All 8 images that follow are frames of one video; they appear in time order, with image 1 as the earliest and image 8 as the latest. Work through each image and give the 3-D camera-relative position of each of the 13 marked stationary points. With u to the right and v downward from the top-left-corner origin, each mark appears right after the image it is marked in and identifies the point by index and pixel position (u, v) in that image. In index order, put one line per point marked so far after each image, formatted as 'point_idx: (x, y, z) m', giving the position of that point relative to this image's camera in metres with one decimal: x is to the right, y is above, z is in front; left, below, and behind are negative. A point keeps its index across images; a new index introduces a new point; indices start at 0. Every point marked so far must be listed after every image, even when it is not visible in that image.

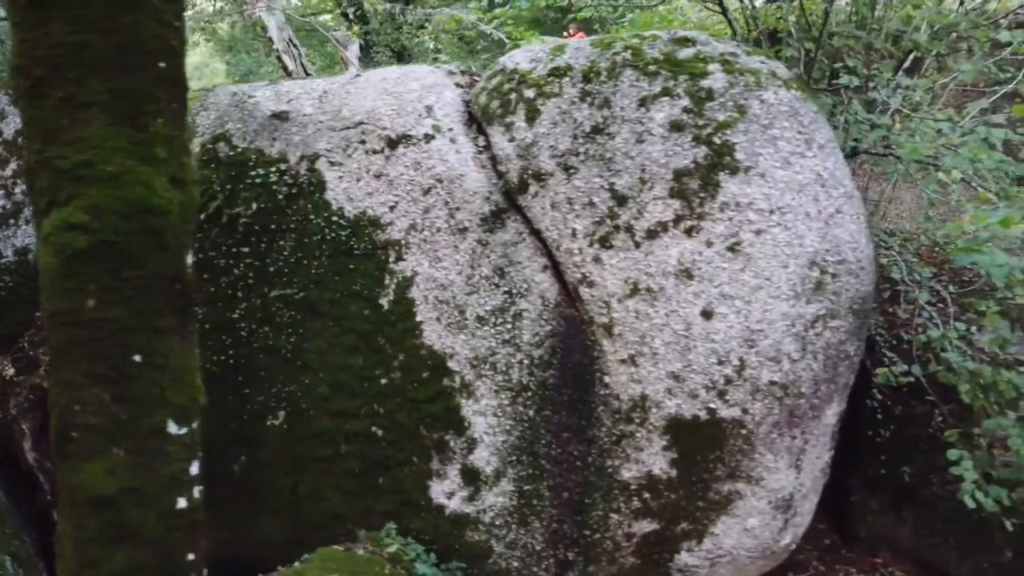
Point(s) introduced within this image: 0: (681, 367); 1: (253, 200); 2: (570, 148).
0: (+0.6, -0.3, +2.7) m
1: (-1.1, +0.4, +3.1) m
2: (+0.2, +0.5, +2.7) m
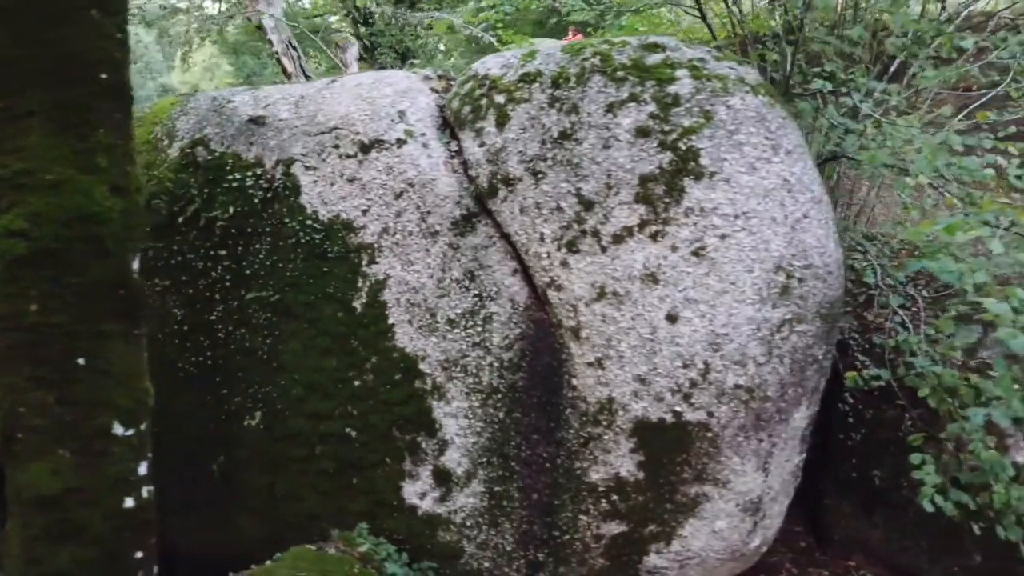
0: (+0.5, -0.3, +2.7) m
1: (-1.2, +0.4, +3.2) m
2: (+0.1, +0.5, +2.8) m
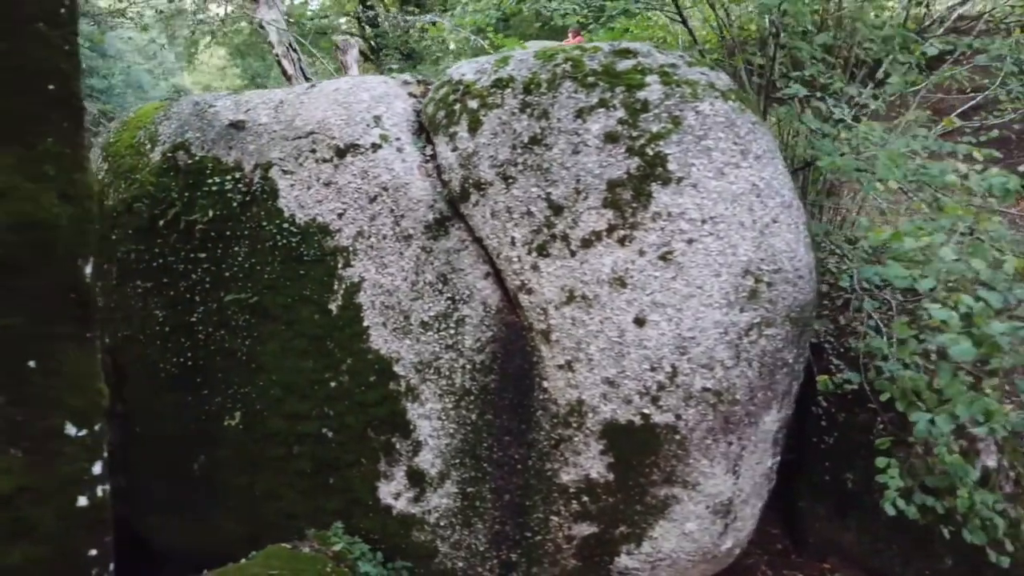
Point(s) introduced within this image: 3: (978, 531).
0: (+0.4, -0.3, +2.7) m
1: (-1.3, +0.4, +3.2) m
2: (0.0, +0.5, +2.8) m
3: (+1.6, -0.8, +2.5) m
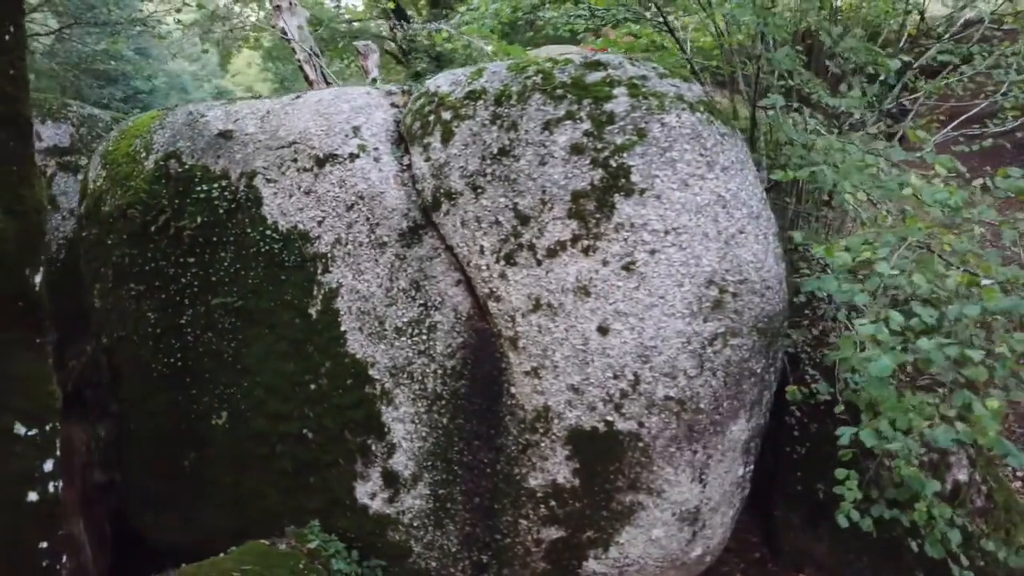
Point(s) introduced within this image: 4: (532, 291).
0: (+0.3, -0.3, +2.8) m
1: (-1.4, +0.3, +3.4) m
2: (-0.1, +0.5, +2.9) m
3: (+1.4, -0.9, +2.5) m
4: (+0.1, 0.0, +2.8) m
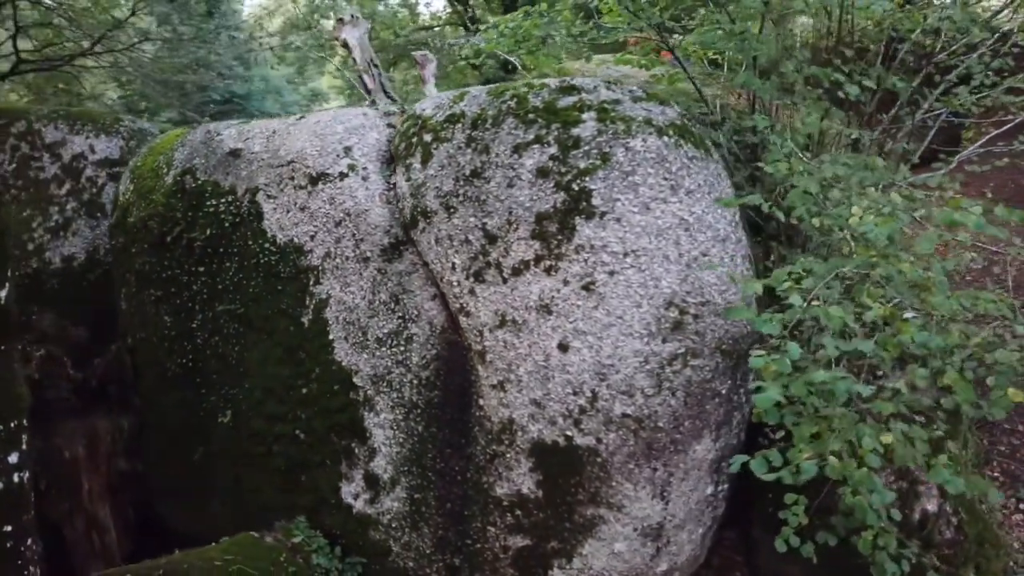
0: (+0.1, -0.4, +2.9) m
1: (-1.5, +0.3, +3.6) m
2: (-0.2, +0.4, +3.0) m
3: (+1.2, -1.0, +2.5) m
4: (-0.1, -0.1, +2.9) m
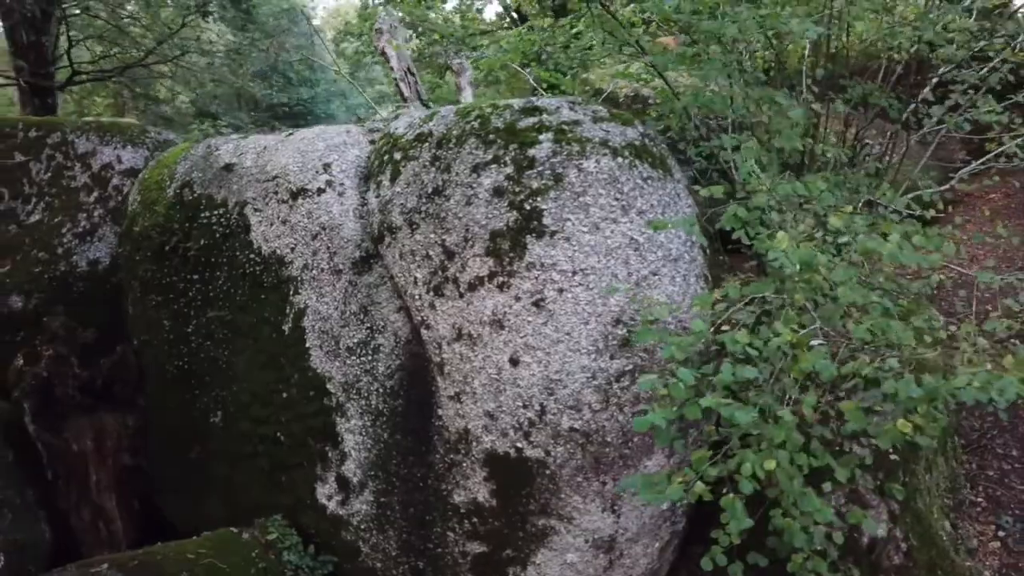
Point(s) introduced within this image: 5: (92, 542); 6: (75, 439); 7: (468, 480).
0: (-0.1, -0.5, +3.0) m
1: (-1.6, +0.3, +3.8) m
2: (-0.4, +0.3, +3.1) m
3: (+1.0, -1.0, +2.5) m
4: (-0.2, -0.1, +3.0) m
5: (-2.4, -1.5, +4.2) m
6: (-2.5, -0.9, +4.2) m
7: (-0.2, -0.8, +3.1) m
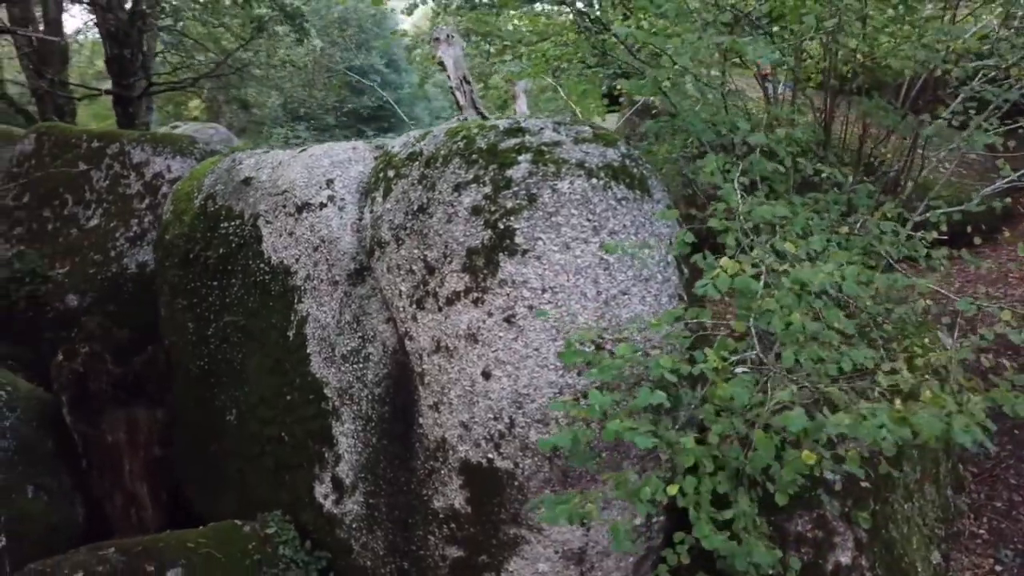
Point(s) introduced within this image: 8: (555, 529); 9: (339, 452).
0: (-0.2, -0.5, +3.1) m
1: (-1.6, +0.2, +4.1) m
2: (-0.5, +0.3, +3.3) m
3: (+0.8, -1.1, +2.5) m
4: (-0.3, -0.2, +3.2) m
5: (-2.4, -1.5, +4.5) m
6: (-2.5, -0.9, +4.5) m
7: (-0.3, -0.9, +3.2) m
8: (+0.2, -1.0, +3.1) m
9: (-0.8, -0.8, +3.6) m
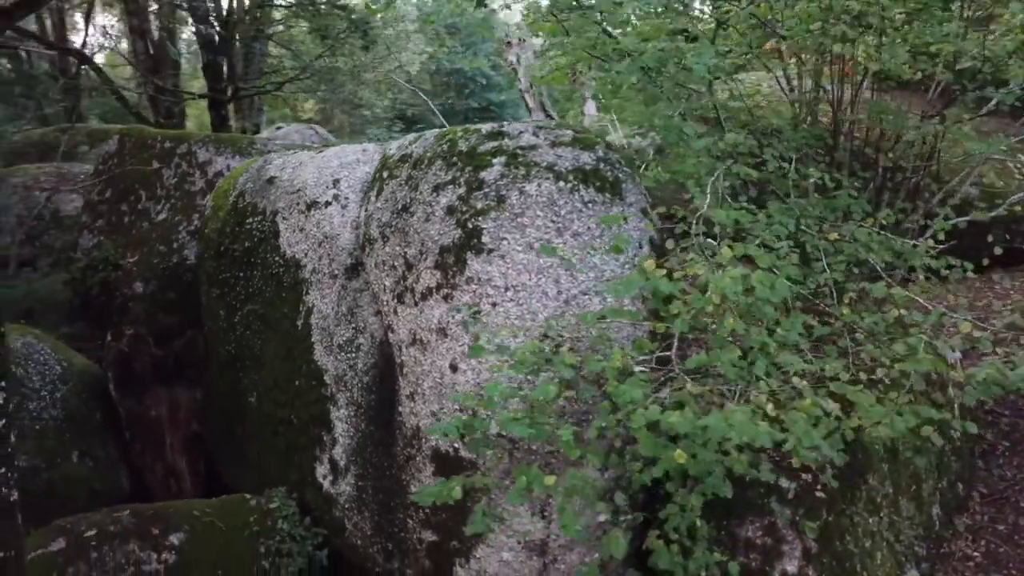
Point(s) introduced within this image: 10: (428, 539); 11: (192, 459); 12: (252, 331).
0: (-0.3, -0.5, +3.2) m
1: (-1.6, +0.3, +4.4) m
2: (-0.6, +0.3, +3.5) m
3: (+0.6, -1.1, +2.5) m
4: (-0.5, -0.2, +3.3) m
5: (-2.3, -1.4, +5.0) m
6: (-2.4, -0.8, +5.0) m
7: (-0.4, -0.9, +3.4) m
8: (0.0, -1.0, +3.2) m
9: (-0.9, -0.8, +3.8) m
10: (-0.4, -1.2, +3.5) m
11: (-2.2, -1.2, +5.0) m
12: (-1.6, -0.3, +4.4) m
